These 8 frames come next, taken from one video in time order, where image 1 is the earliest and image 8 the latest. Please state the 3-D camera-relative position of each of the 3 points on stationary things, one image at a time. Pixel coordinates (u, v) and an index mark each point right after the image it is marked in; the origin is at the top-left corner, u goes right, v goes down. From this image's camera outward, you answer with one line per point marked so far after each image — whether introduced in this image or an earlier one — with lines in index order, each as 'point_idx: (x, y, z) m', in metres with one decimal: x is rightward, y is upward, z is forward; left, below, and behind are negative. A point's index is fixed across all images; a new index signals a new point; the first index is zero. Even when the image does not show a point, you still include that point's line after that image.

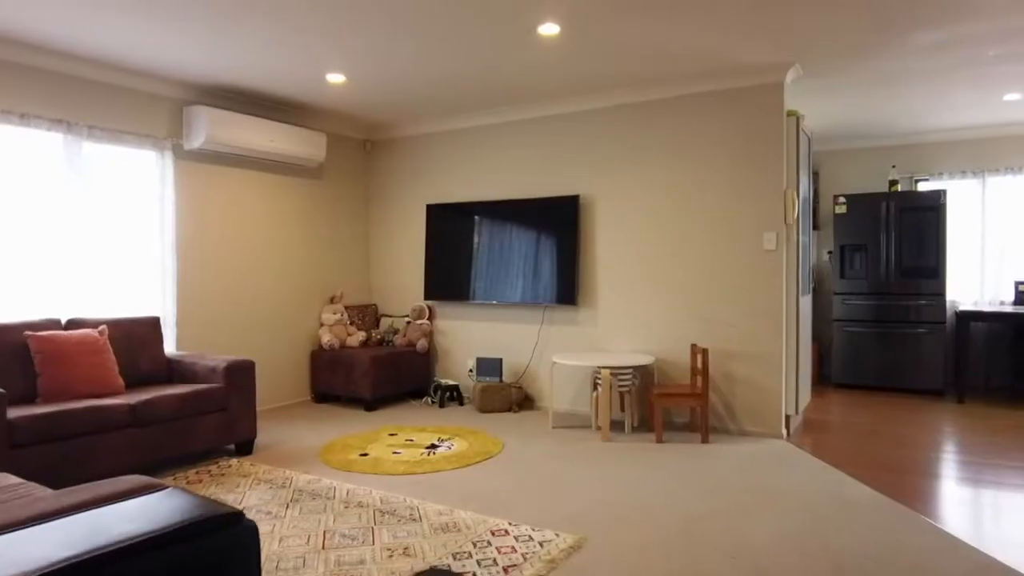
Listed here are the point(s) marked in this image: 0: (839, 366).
0: (+2.9, -0.7, +6.3) m
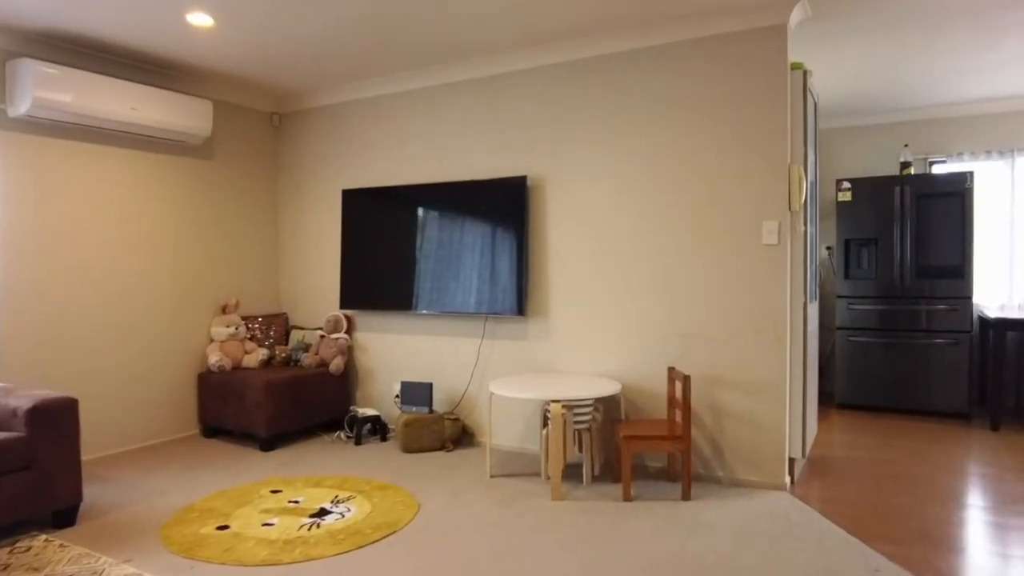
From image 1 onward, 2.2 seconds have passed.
0: (+2.4, -0.7, +5.3) m
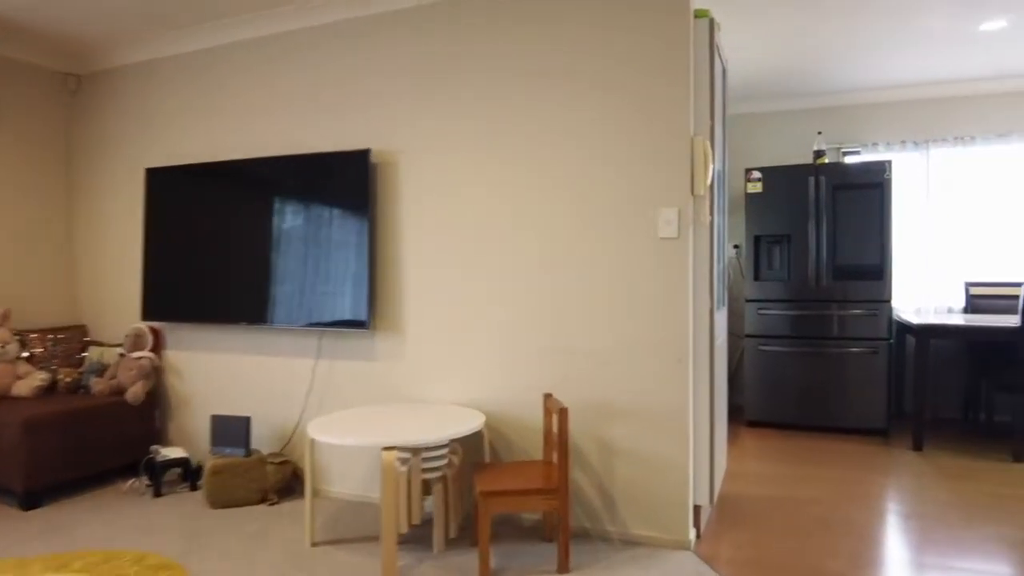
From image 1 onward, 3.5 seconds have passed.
0: (+1.6, -0.7, +4.7) m
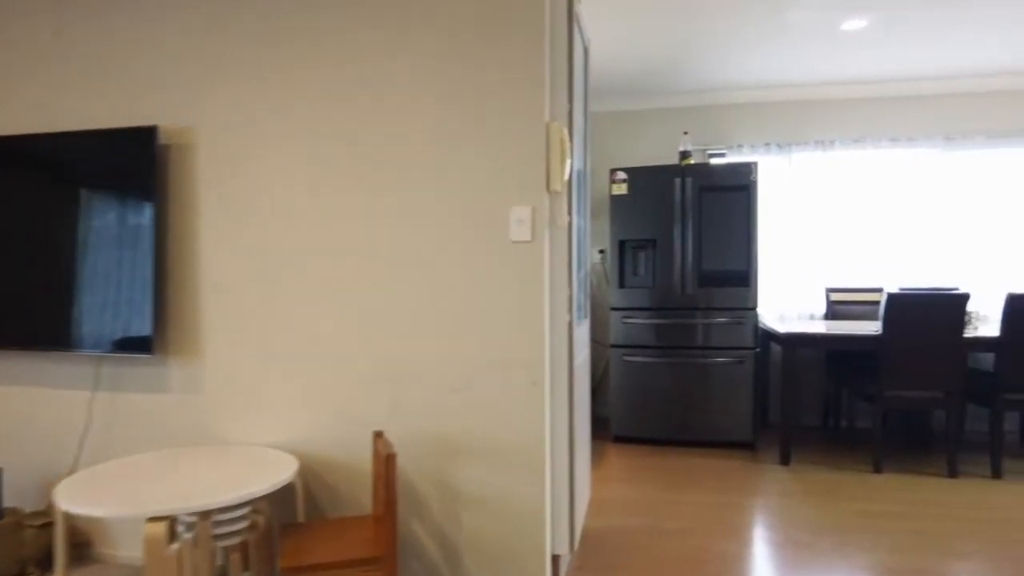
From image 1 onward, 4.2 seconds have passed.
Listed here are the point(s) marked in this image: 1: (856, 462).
0: (+0.7, -0.8, +4.5) m
1: (+1.9, -1.0, +3.9) m
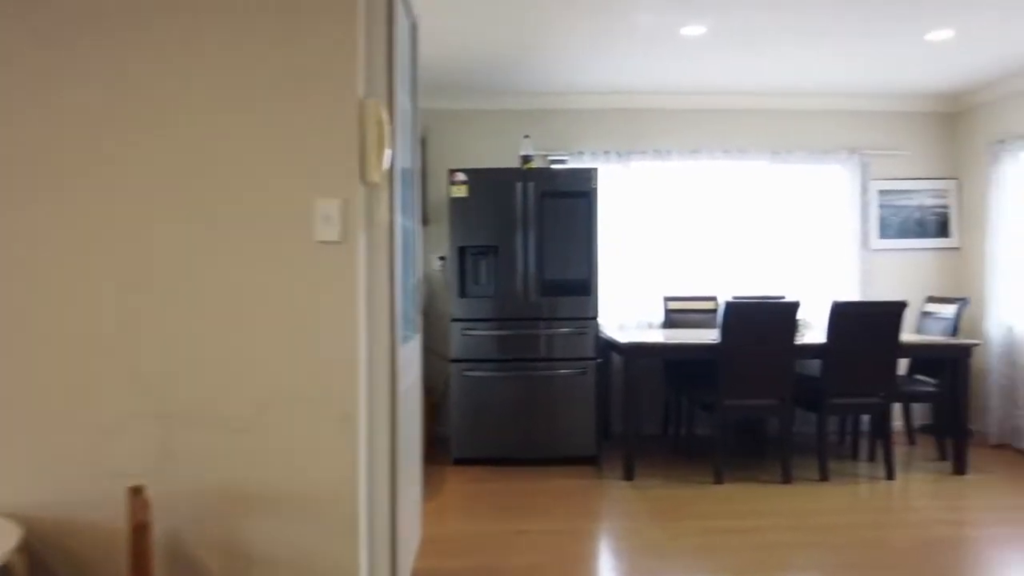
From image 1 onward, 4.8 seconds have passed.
0: (-0.3, -0.8, +4.1) m
1: (+1.0, -1.0, +3.9) m
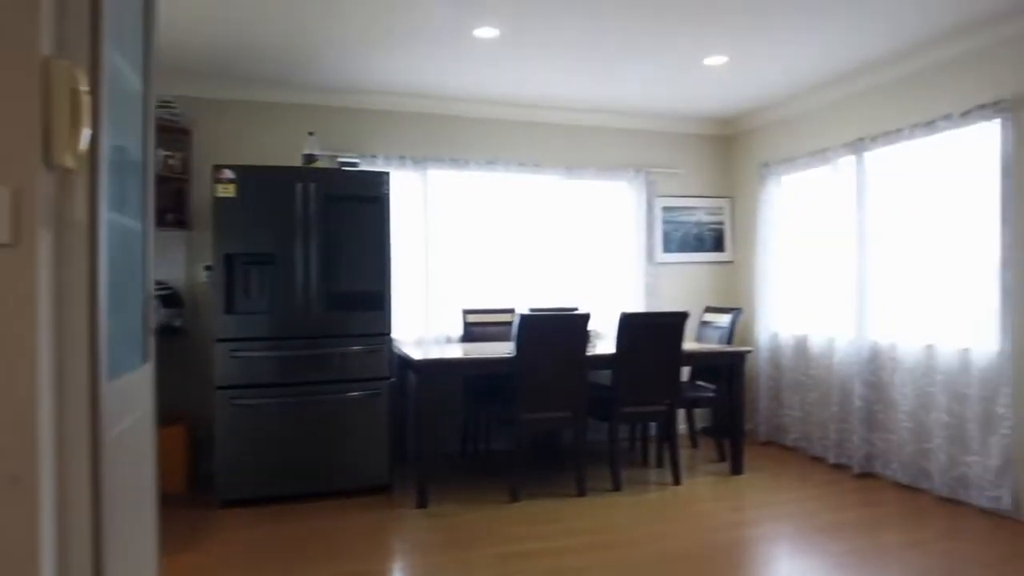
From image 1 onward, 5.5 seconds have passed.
0: (-1.4, -0.9, +3.6) m
1: (-0.1, -1.1, +3.7) m
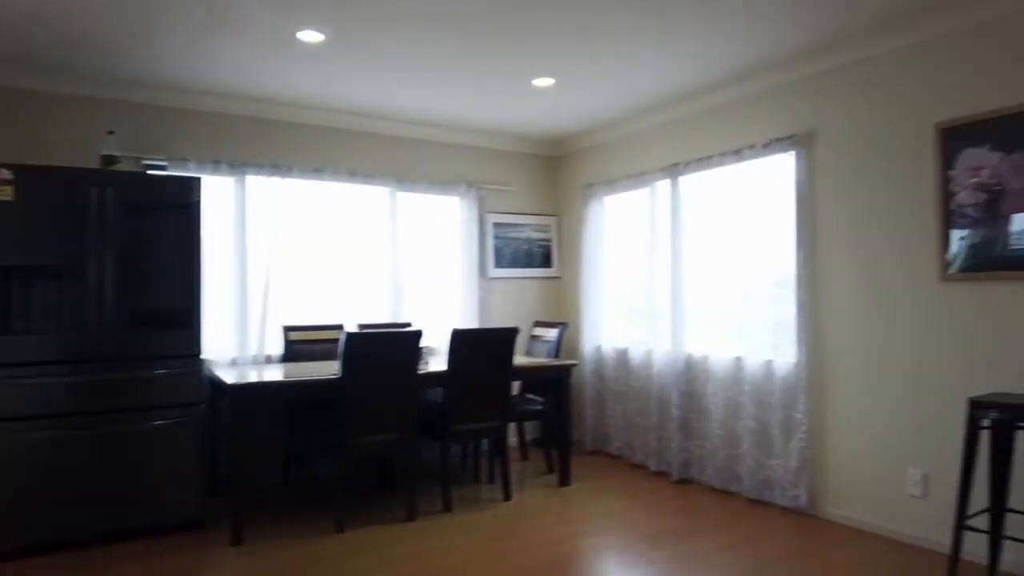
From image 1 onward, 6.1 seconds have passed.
0: (-2.2, -1.0, +3.1) m
1: (-0.9, -1.2, +3.5) m
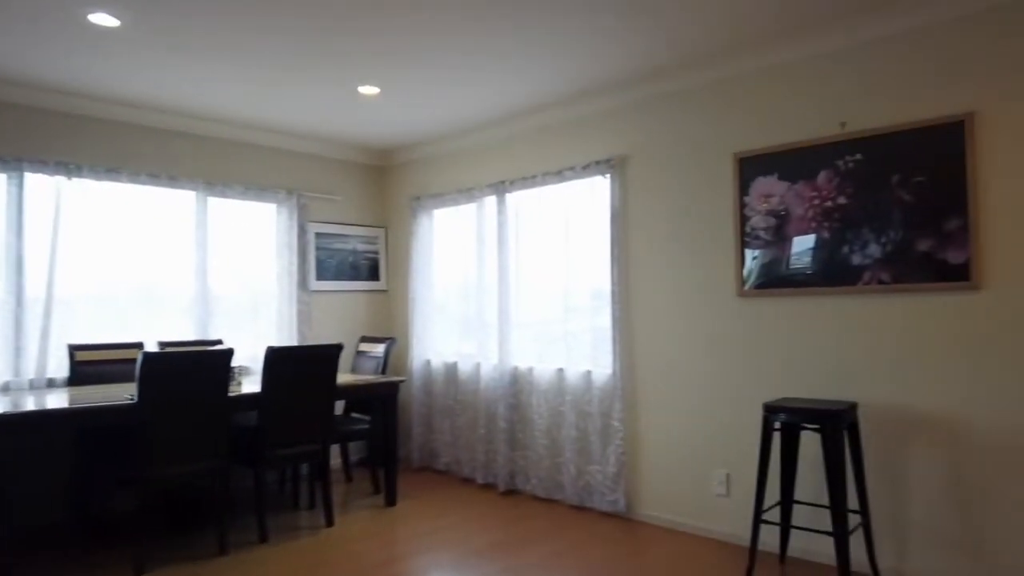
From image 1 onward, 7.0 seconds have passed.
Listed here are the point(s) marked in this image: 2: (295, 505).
0: (-2.9, -1.0, +2.4) m
1: (-1.7, -1.2, +3.1) m
2: (-1.3, -1.3, +4.2) m
